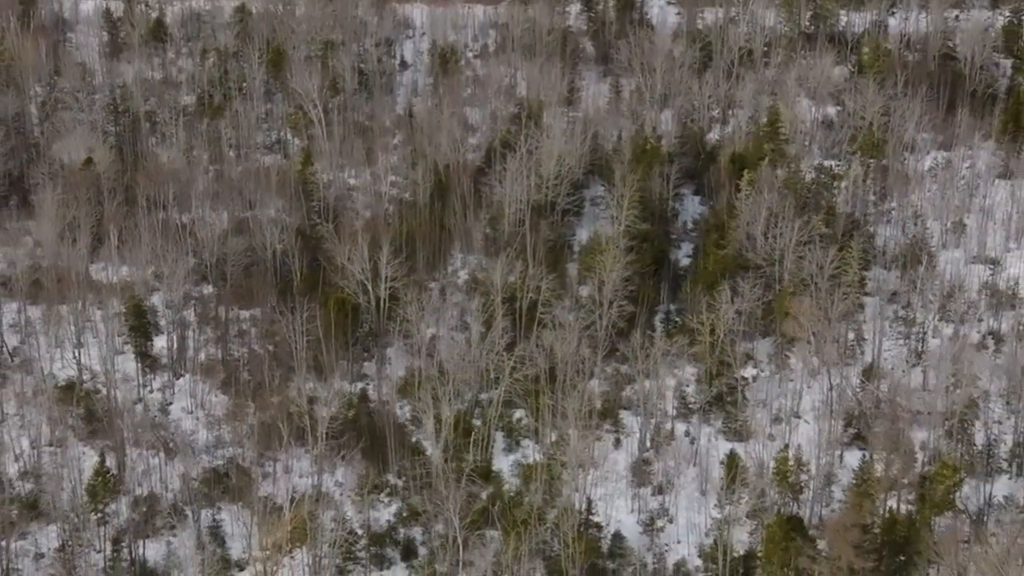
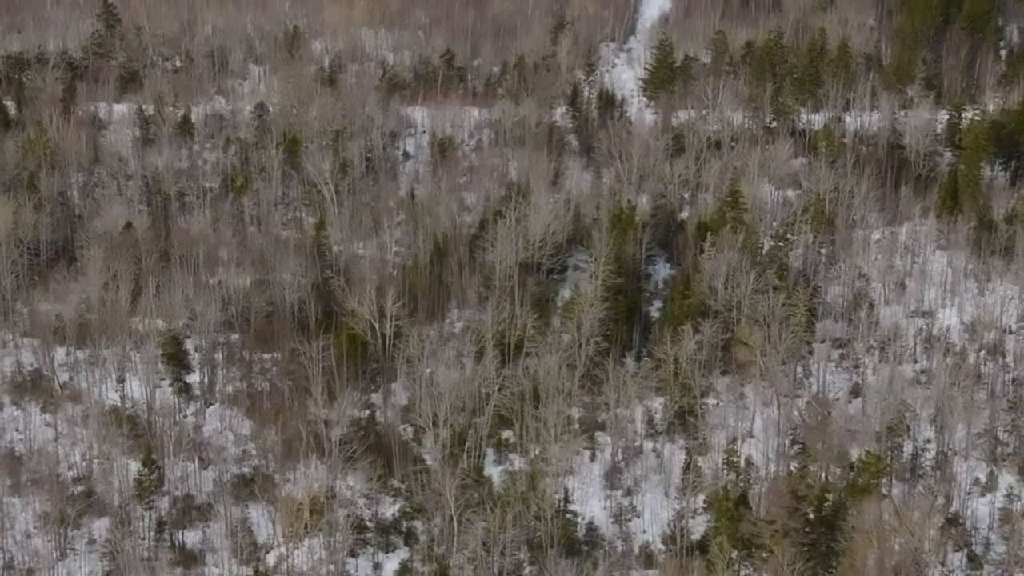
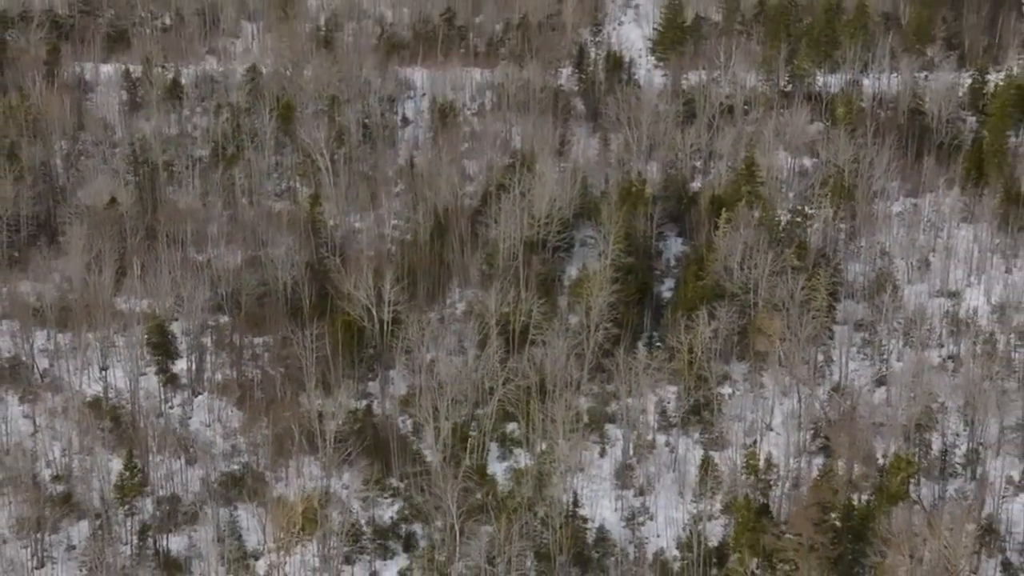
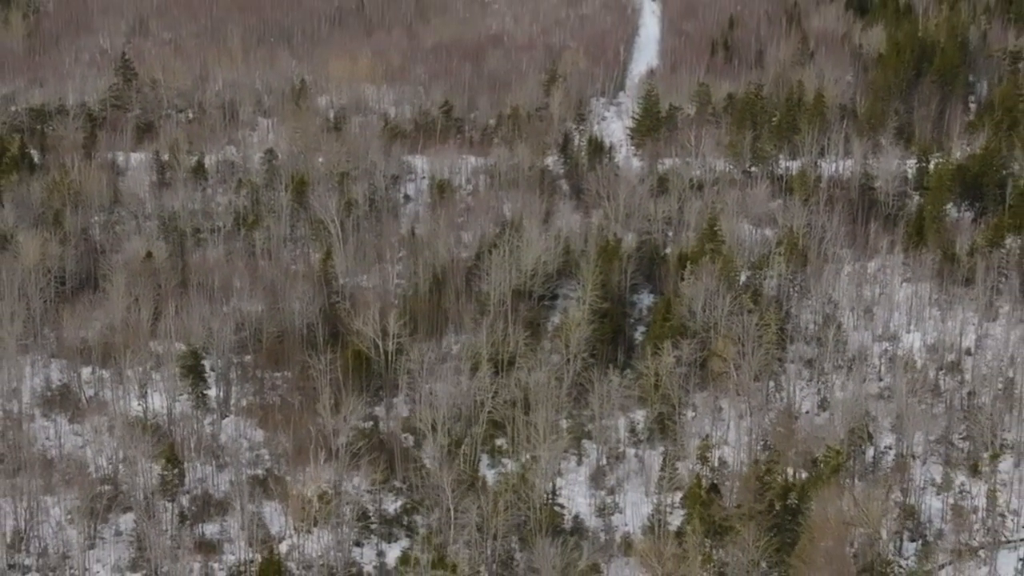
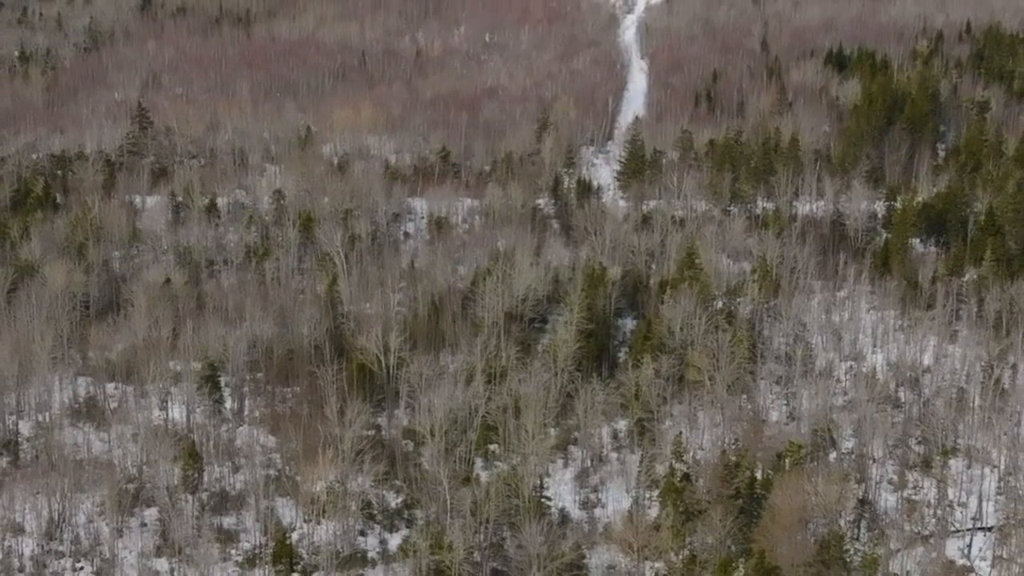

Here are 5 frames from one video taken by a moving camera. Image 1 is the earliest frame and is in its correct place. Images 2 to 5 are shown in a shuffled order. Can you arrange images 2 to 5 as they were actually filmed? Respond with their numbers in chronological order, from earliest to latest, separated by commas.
3, 2, 4, 5
